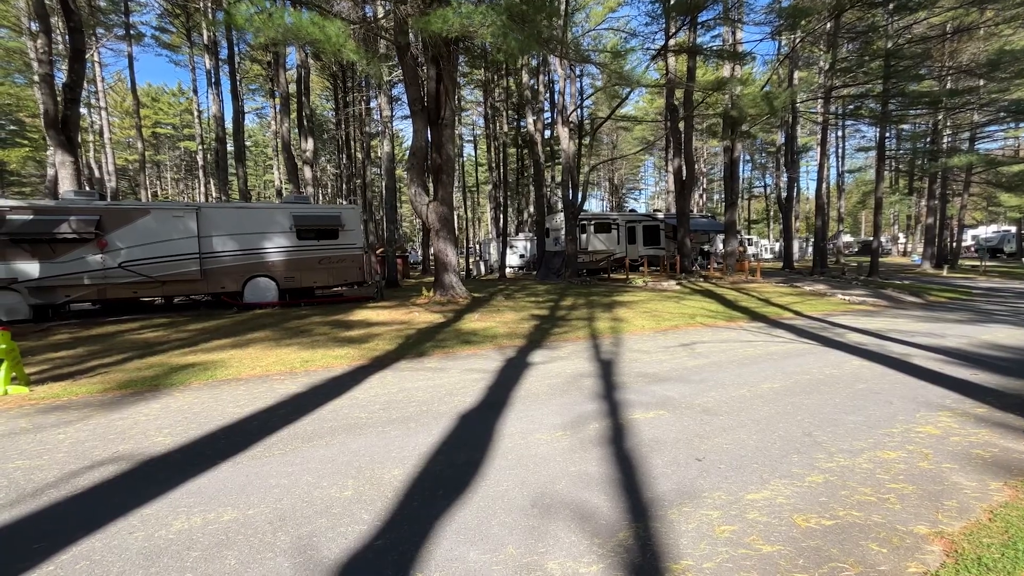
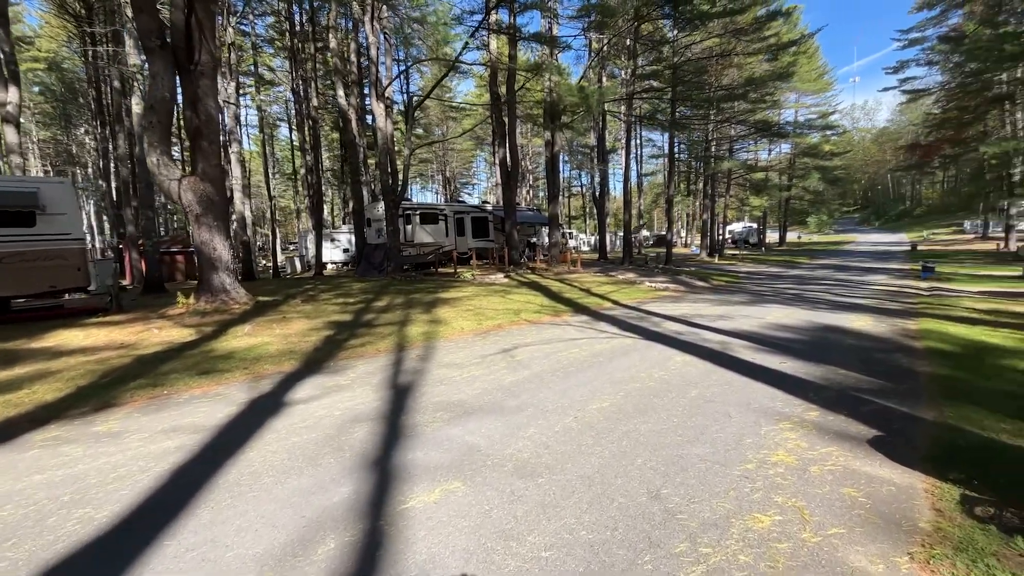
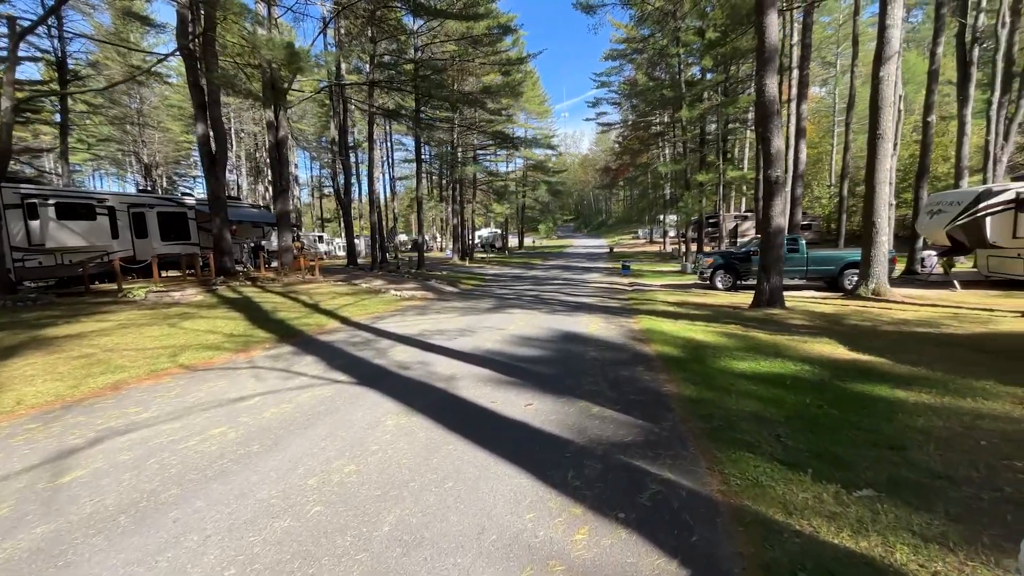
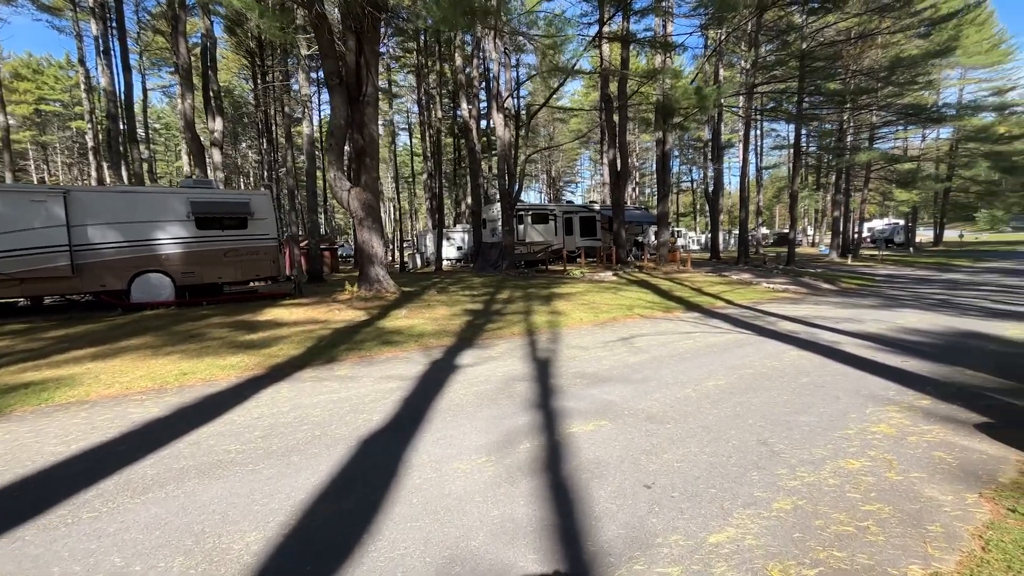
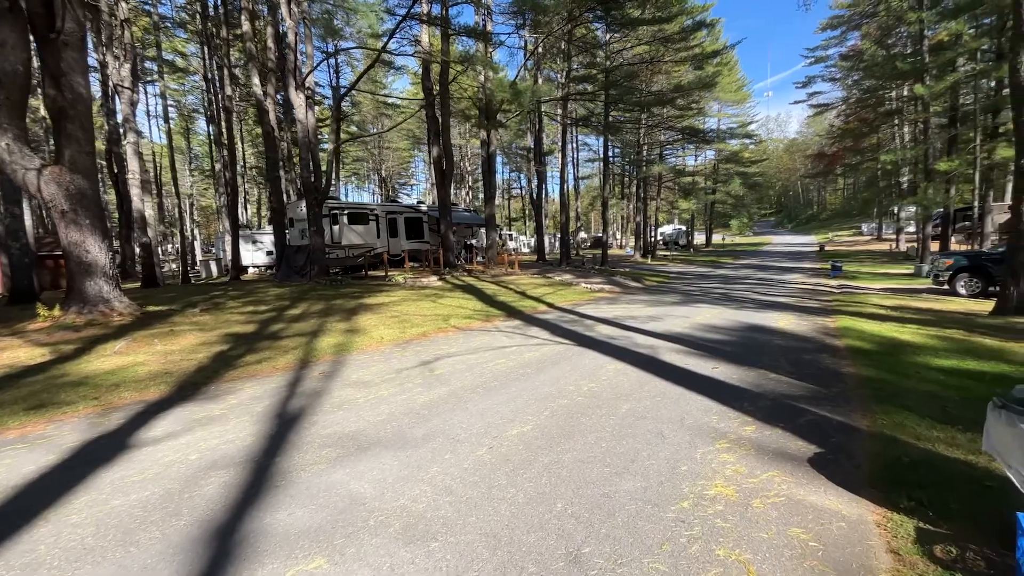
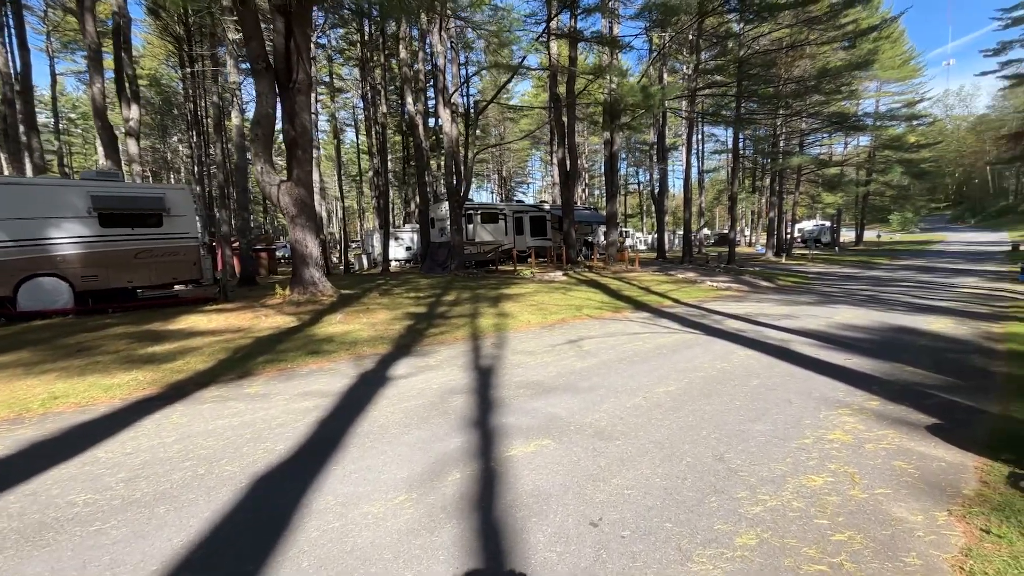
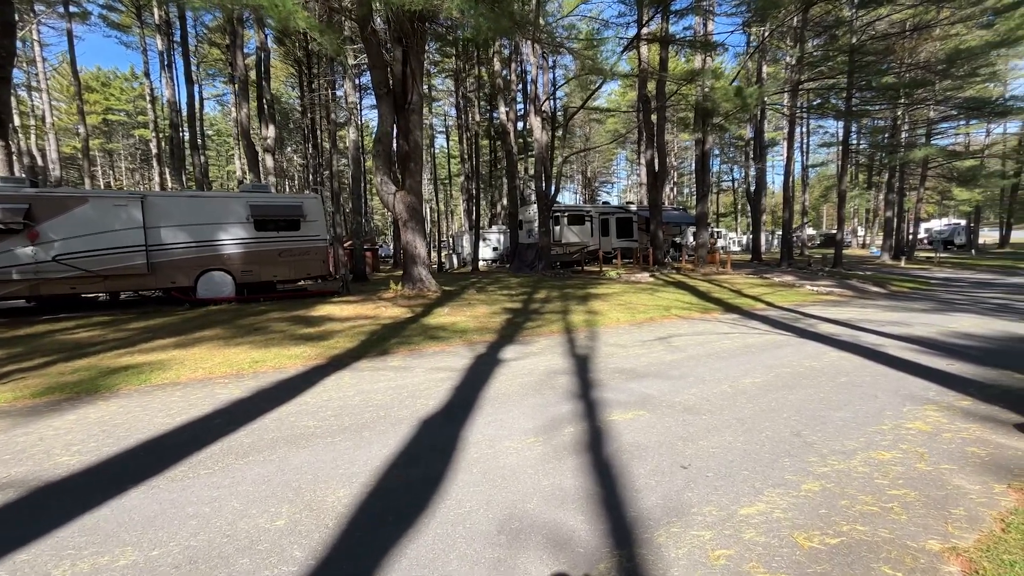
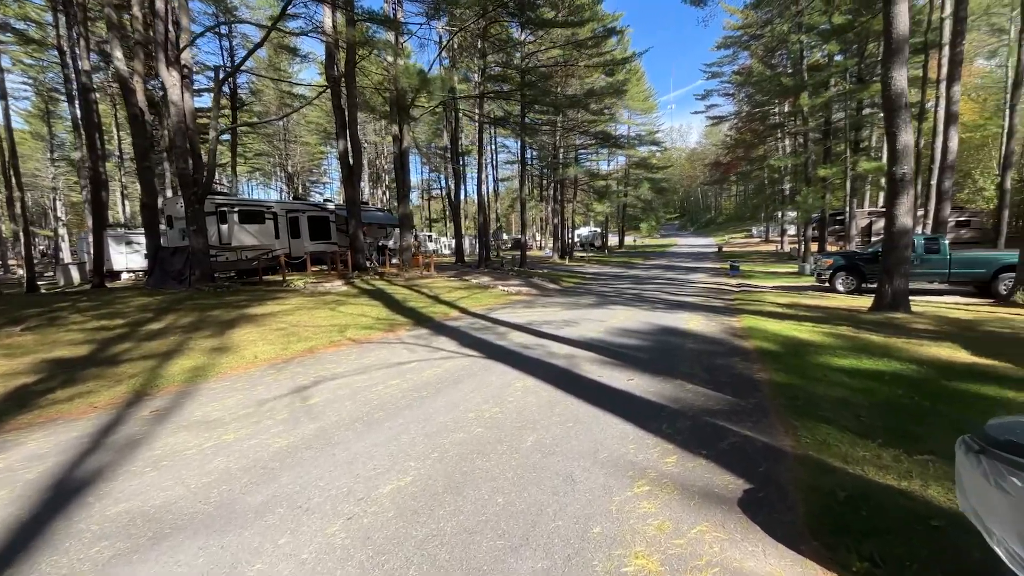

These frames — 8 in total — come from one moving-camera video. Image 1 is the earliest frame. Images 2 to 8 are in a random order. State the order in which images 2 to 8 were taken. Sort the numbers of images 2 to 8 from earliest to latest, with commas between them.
7, 4, 6, 2, 5, 8, 3
